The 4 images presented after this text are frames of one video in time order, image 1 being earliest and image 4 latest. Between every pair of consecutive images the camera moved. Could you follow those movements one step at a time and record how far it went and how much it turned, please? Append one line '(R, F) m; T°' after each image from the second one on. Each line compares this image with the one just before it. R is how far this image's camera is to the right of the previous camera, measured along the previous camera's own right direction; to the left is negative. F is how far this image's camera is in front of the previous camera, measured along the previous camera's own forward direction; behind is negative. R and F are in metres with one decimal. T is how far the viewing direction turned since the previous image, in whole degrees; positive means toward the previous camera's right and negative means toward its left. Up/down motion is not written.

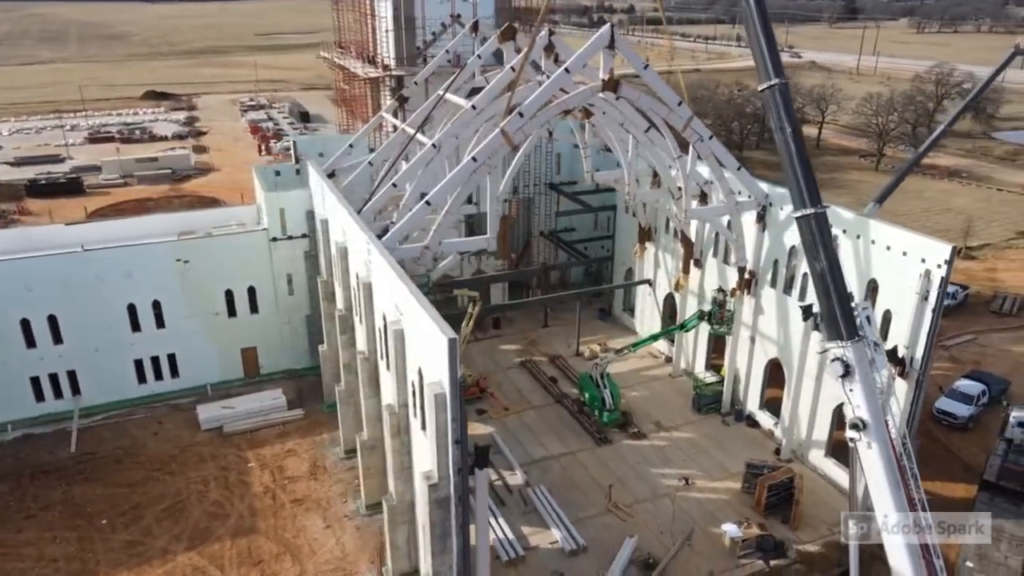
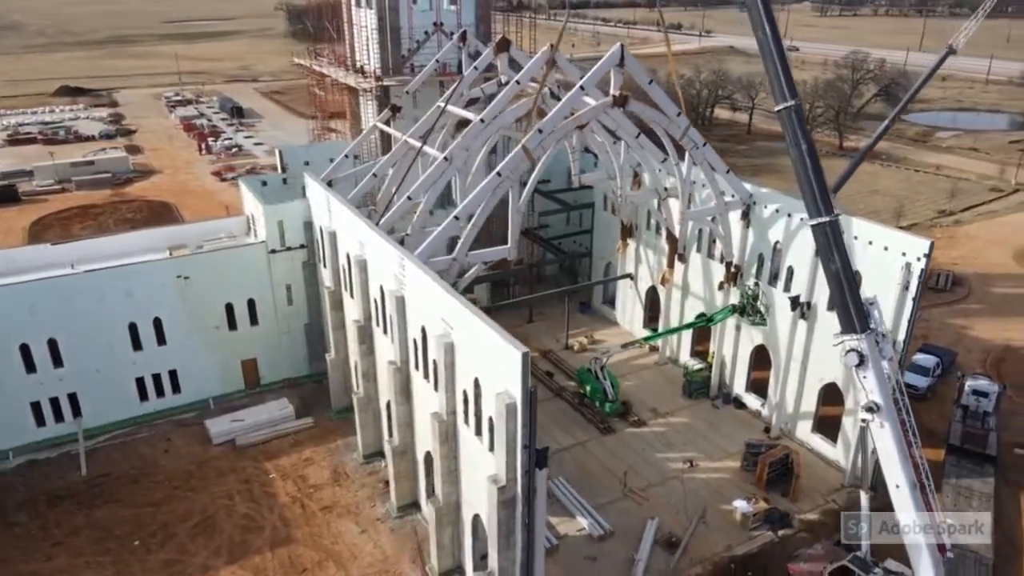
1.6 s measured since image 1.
(-2.7, -0.9) m; +6°
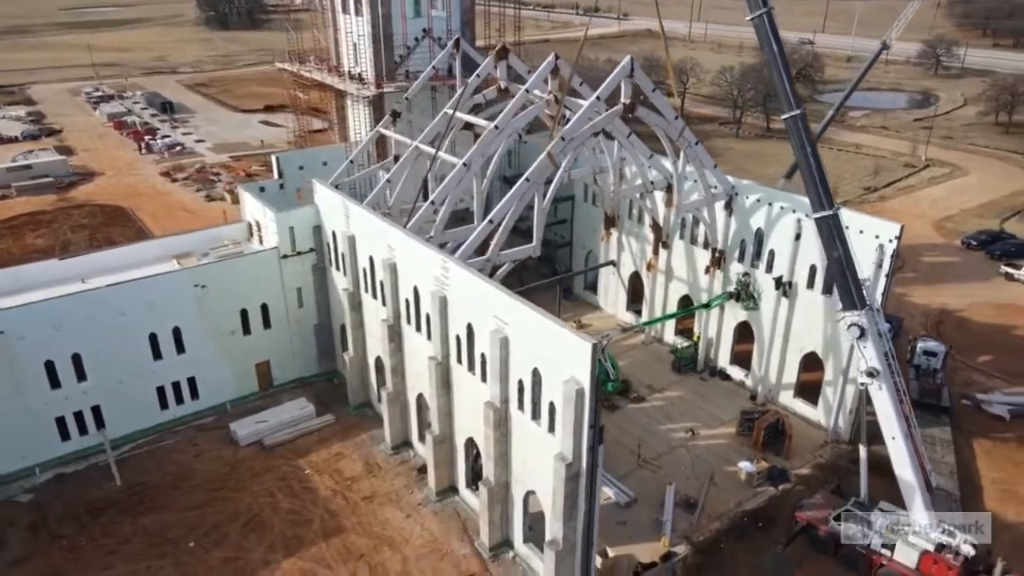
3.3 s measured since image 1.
(-3.2, -1.6) m; +6°
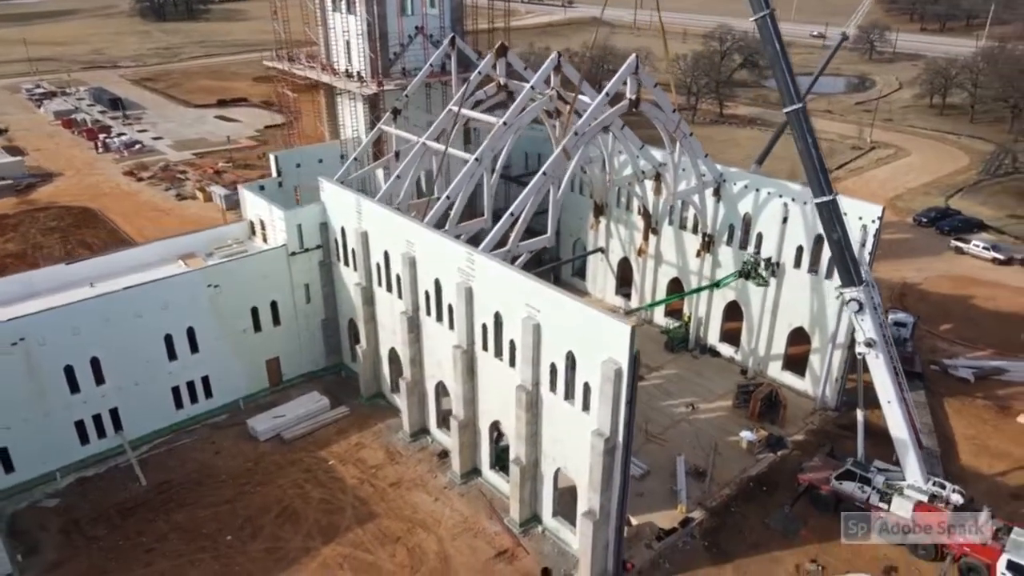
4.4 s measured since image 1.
(-2.3, -1.0) m; +4°
